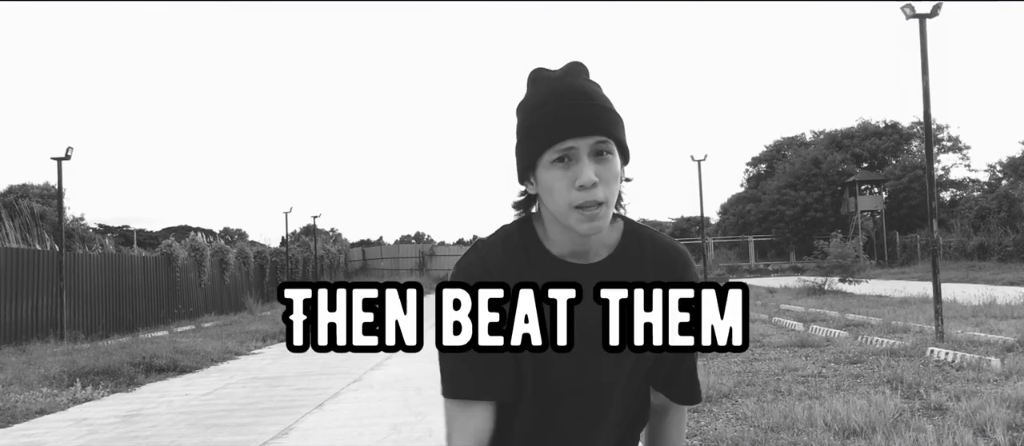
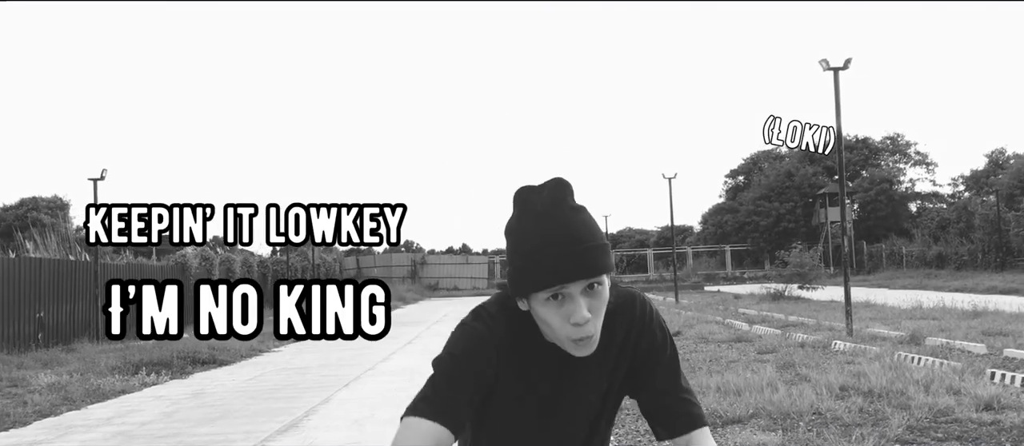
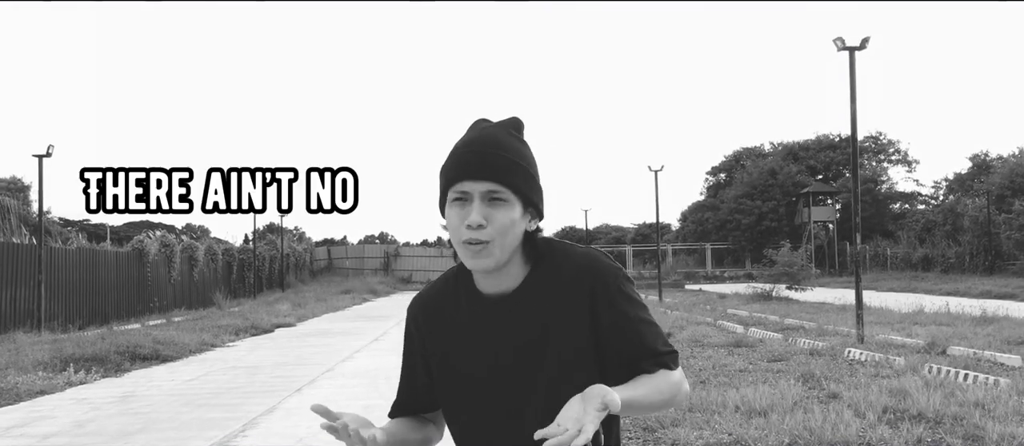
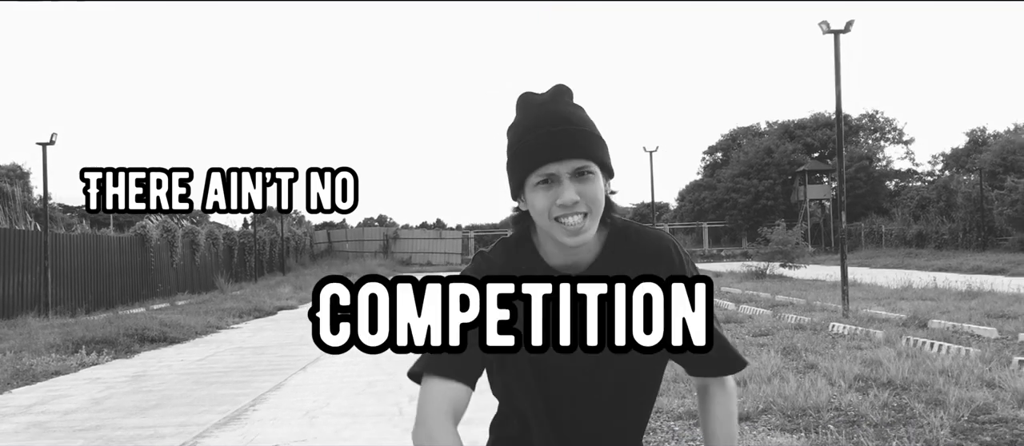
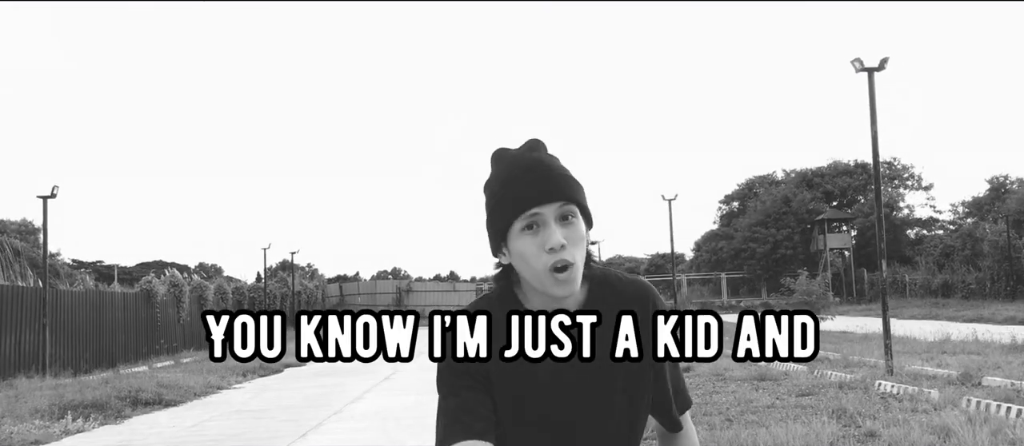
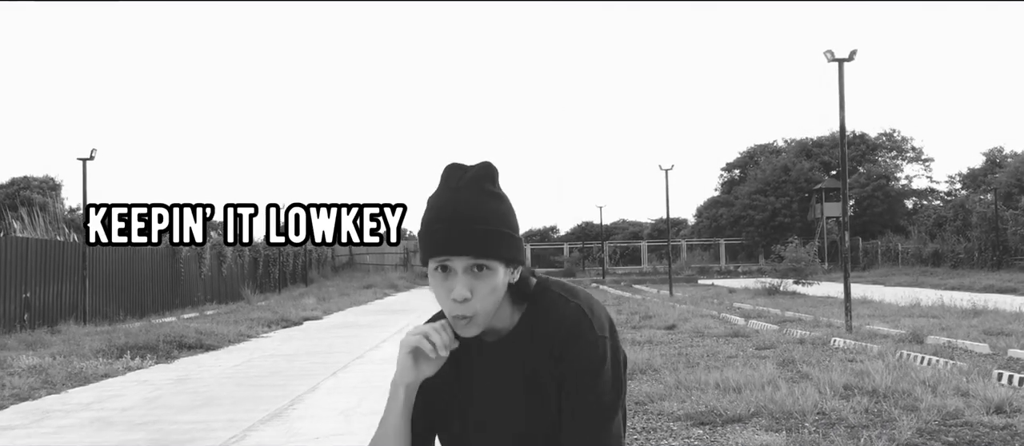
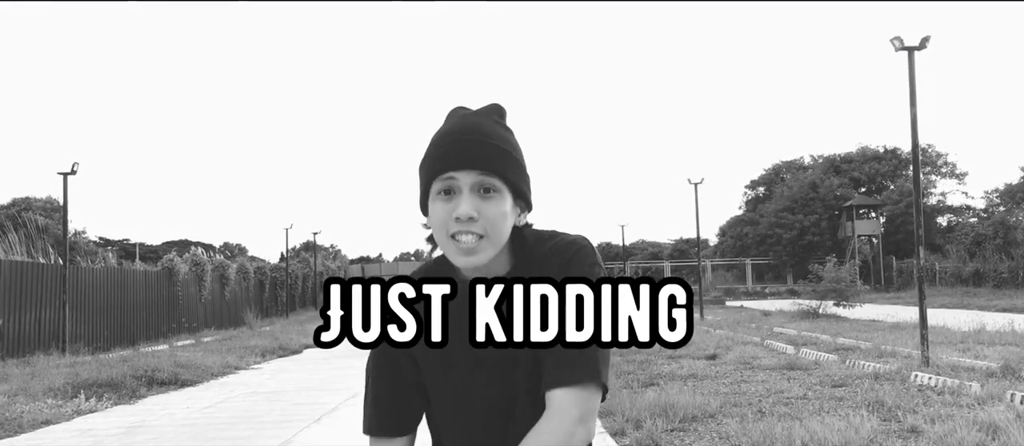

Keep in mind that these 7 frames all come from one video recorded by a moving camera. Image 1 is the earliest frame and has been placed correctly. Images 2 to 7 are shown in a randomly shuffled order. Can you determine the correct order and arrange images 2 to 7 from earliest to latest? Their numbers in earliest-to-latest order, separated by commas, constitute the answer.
7, 5, 3, 4, 6, 2
